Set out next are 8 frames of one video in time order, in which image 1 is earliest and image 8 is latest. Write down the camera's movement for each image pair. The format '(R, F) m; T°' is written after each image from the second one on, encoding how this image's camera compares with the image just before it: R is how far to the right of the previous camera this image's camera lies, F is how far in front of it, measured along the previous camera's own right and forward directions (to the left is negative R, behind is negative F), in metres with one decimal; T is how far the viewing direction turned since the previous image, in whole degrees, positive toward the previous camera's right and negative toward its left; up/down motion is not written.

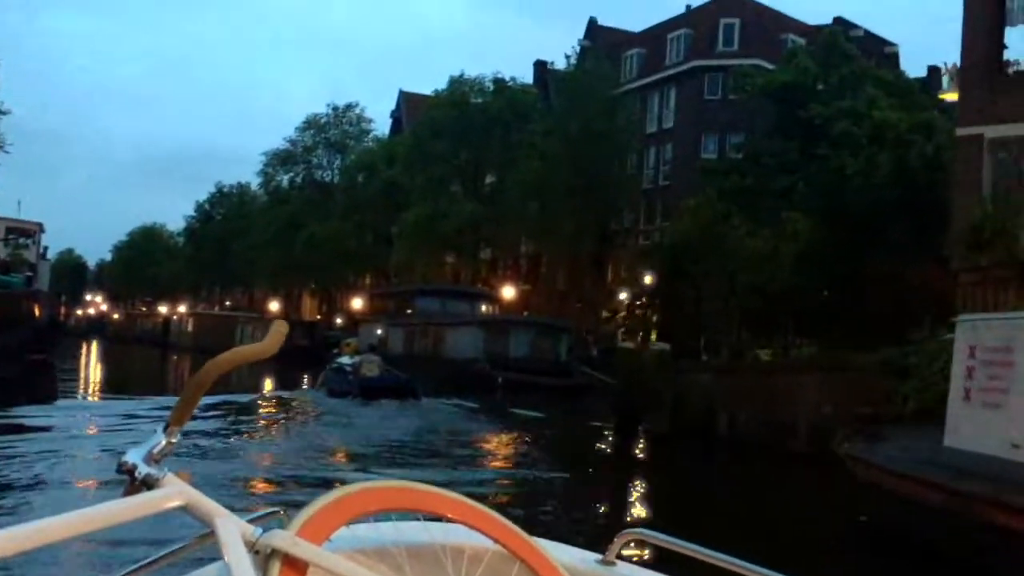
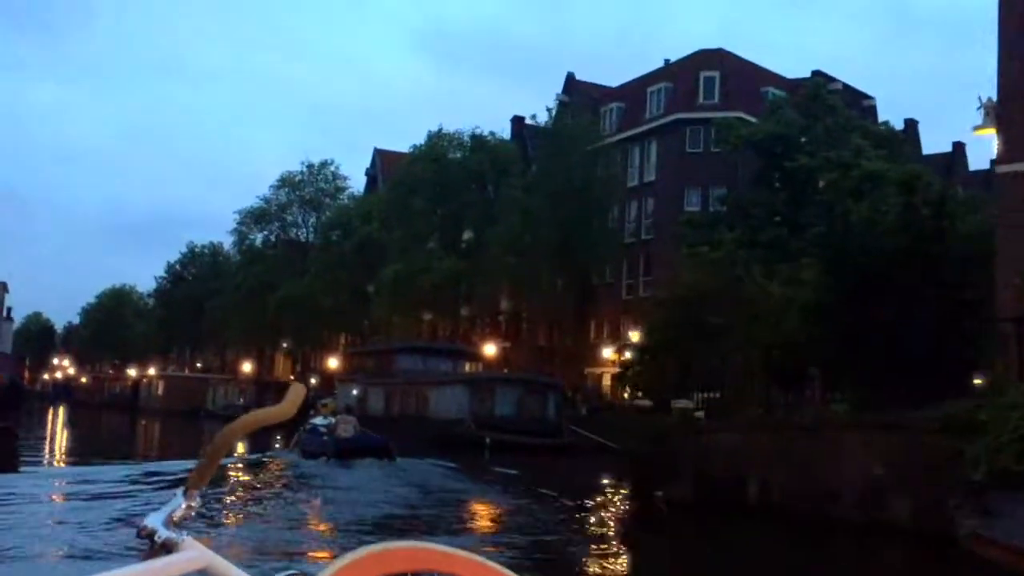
(-0.4, +1.0) m; +1°
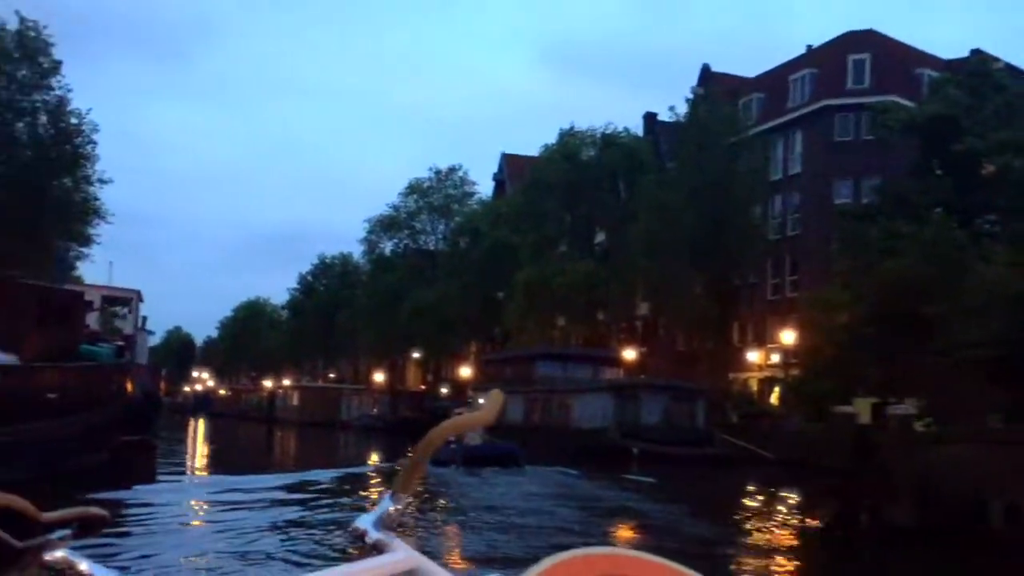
(-0.6, +1.6) m; -7°
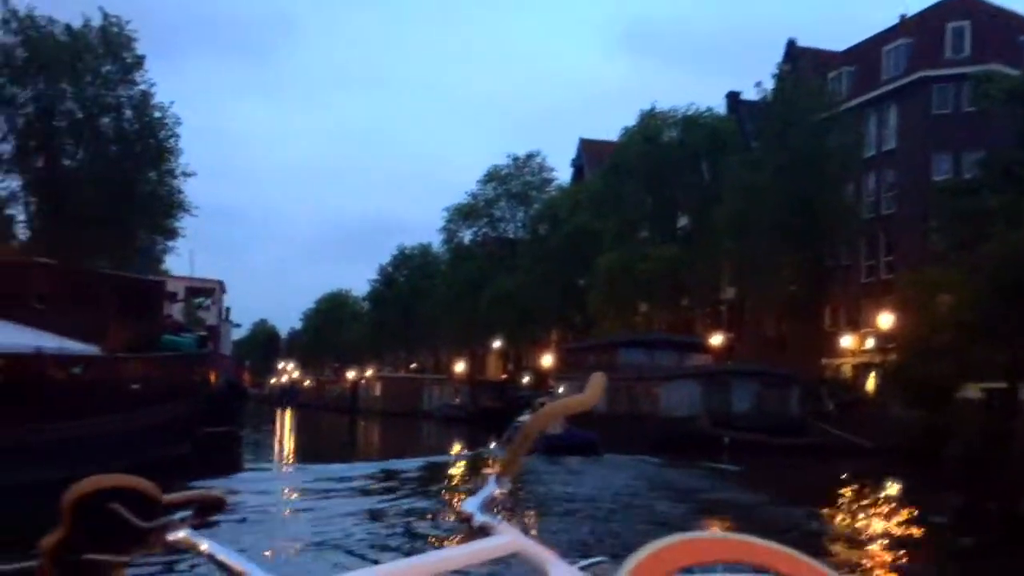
(-0.2, +0.6) m; -4°
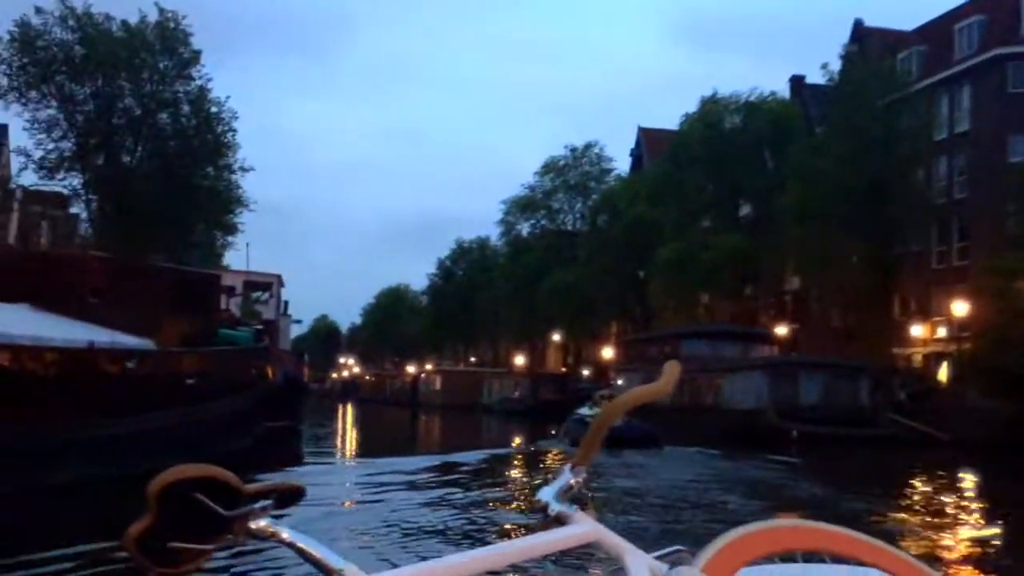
(0.0, +0.5) m; -3°
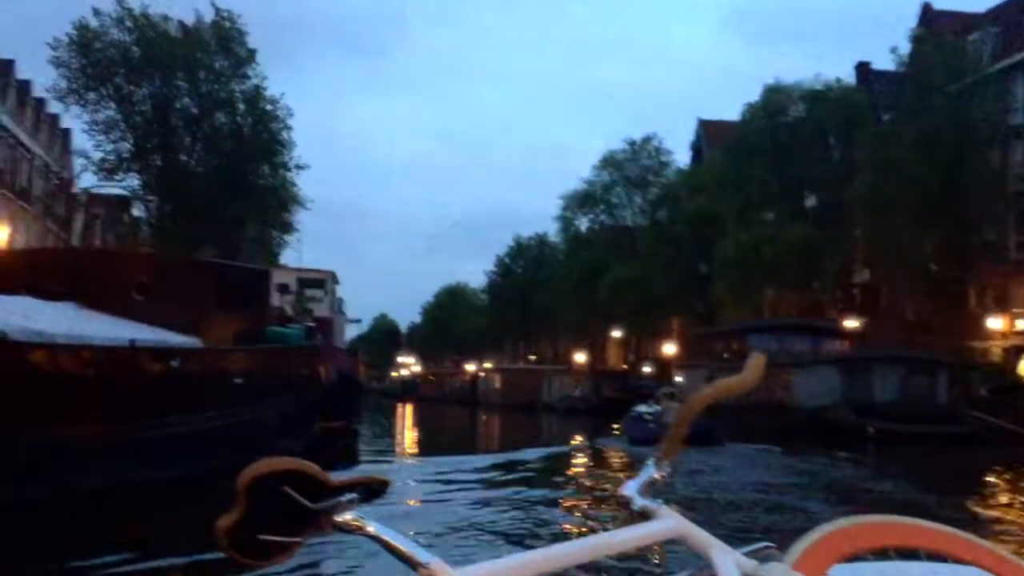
(0.0, +0.7) m; -3°
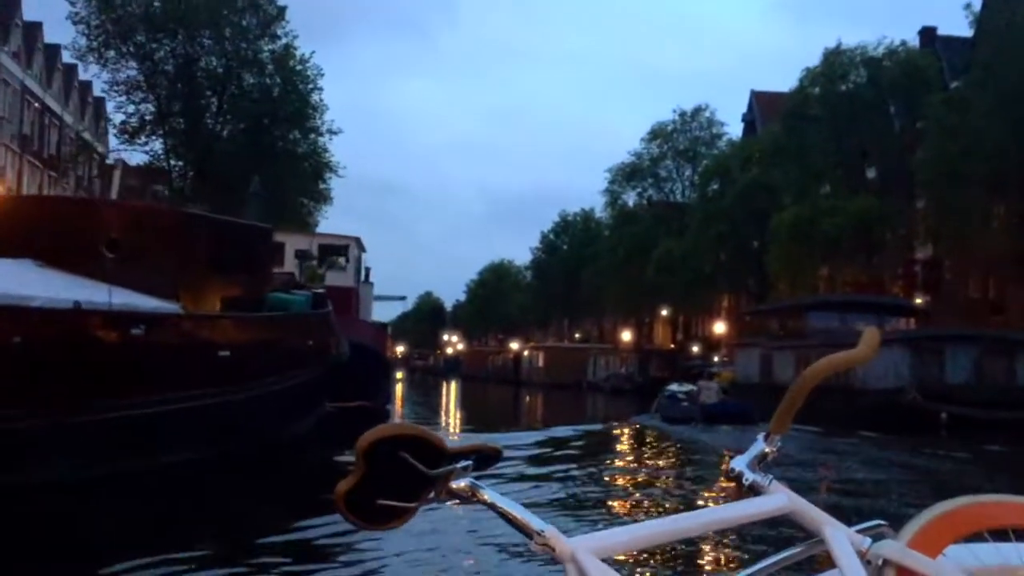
(+0.1, +1.7) m; -3°
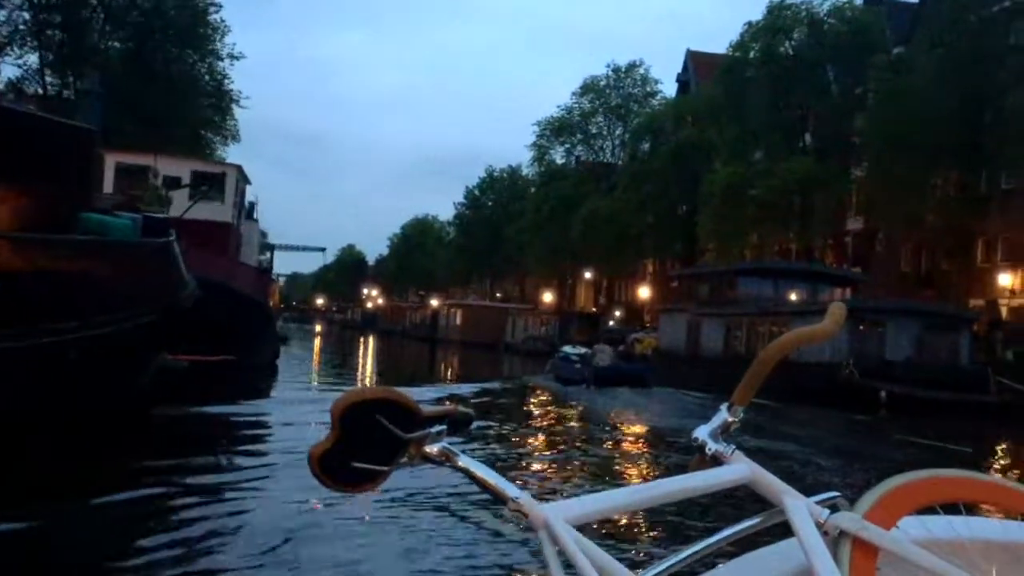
(+0.3, +2.4) m; +4°
